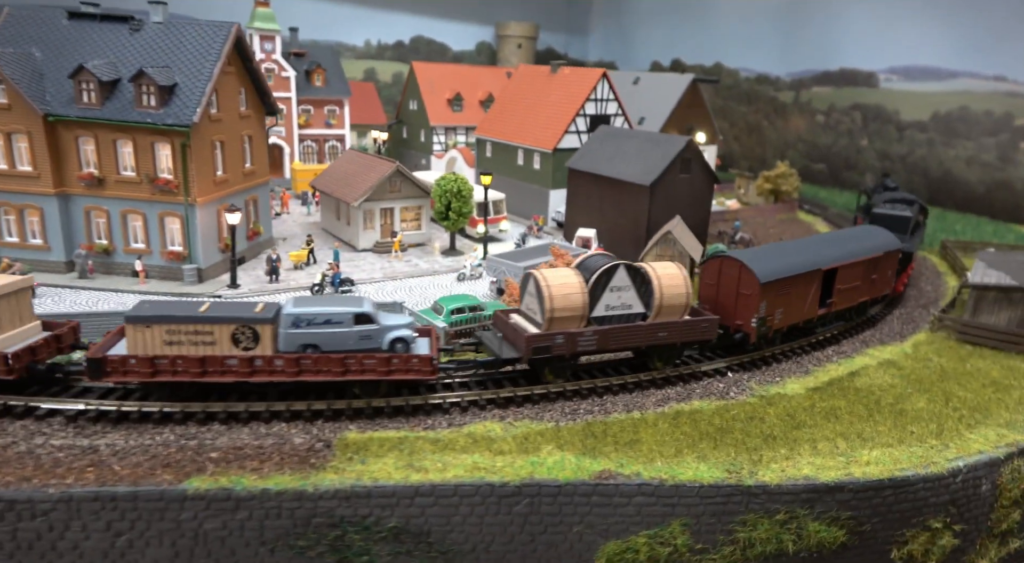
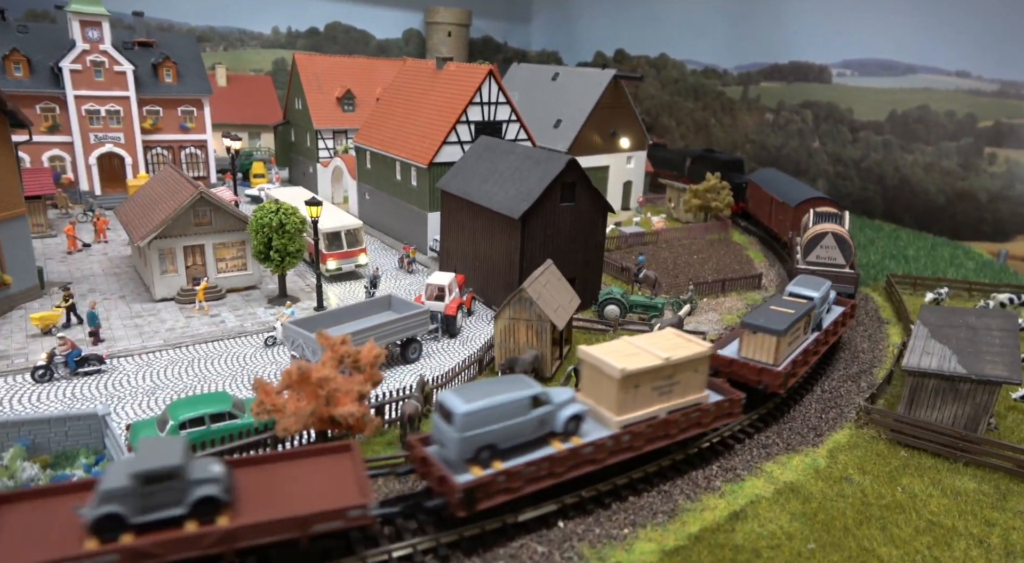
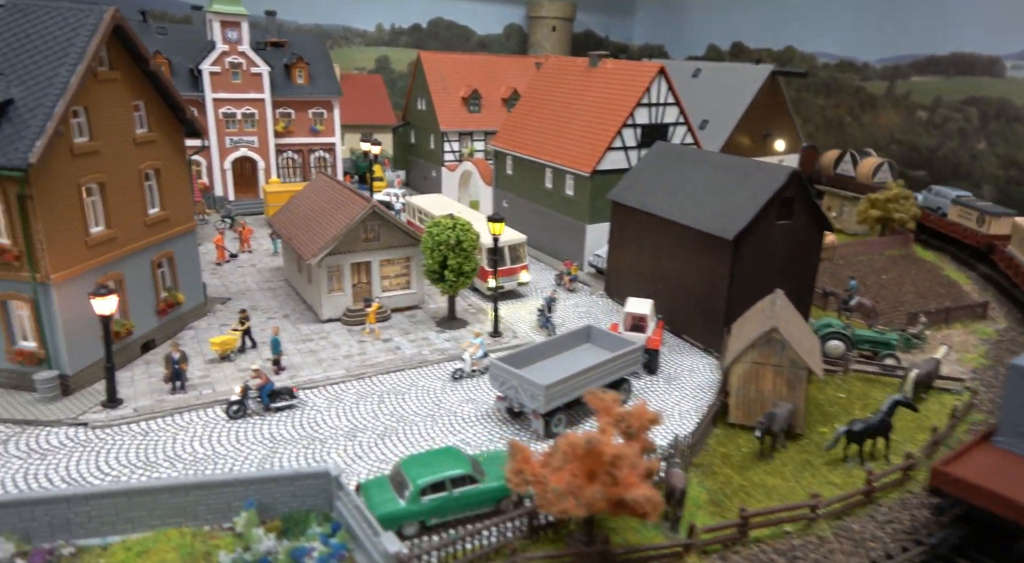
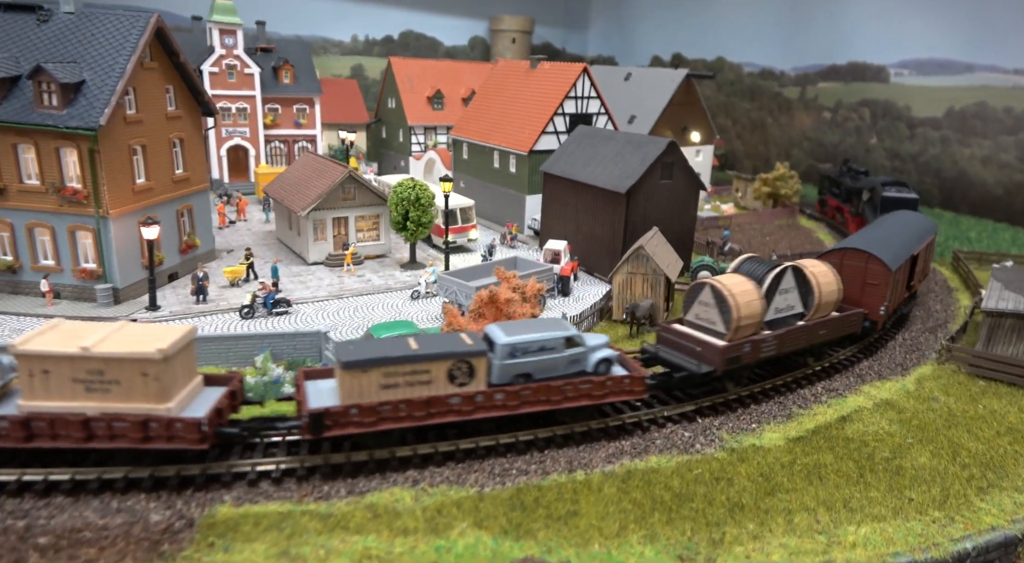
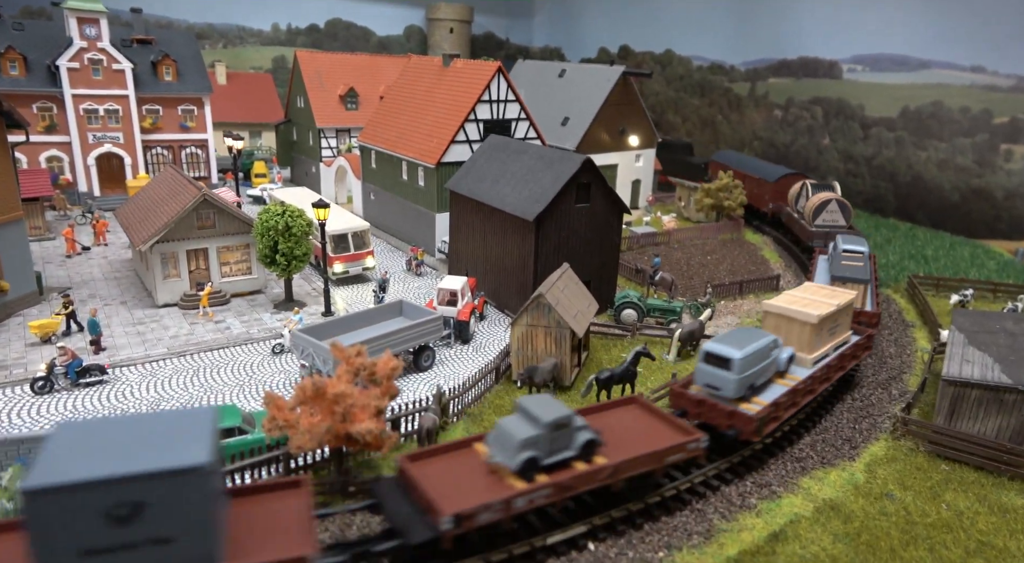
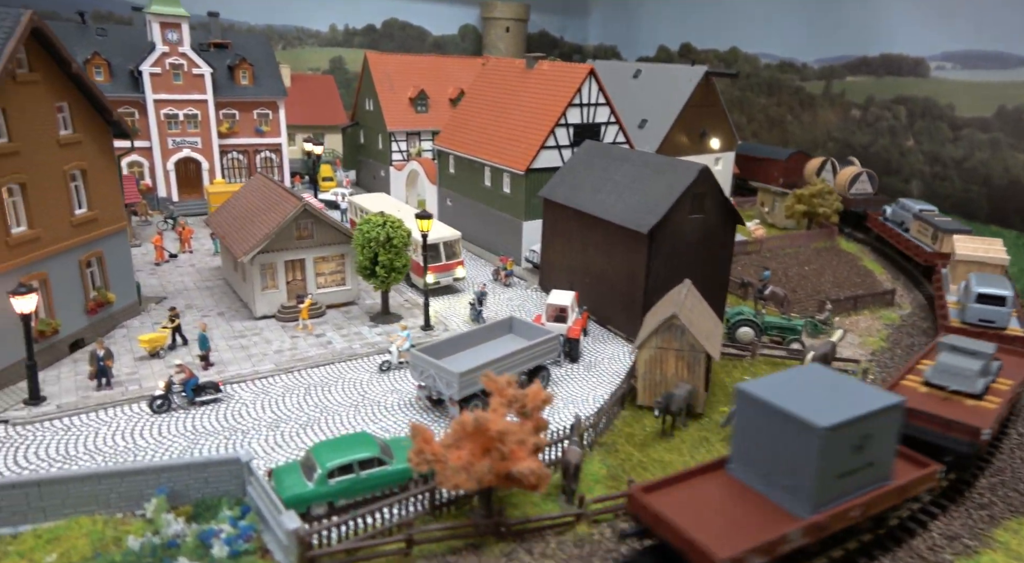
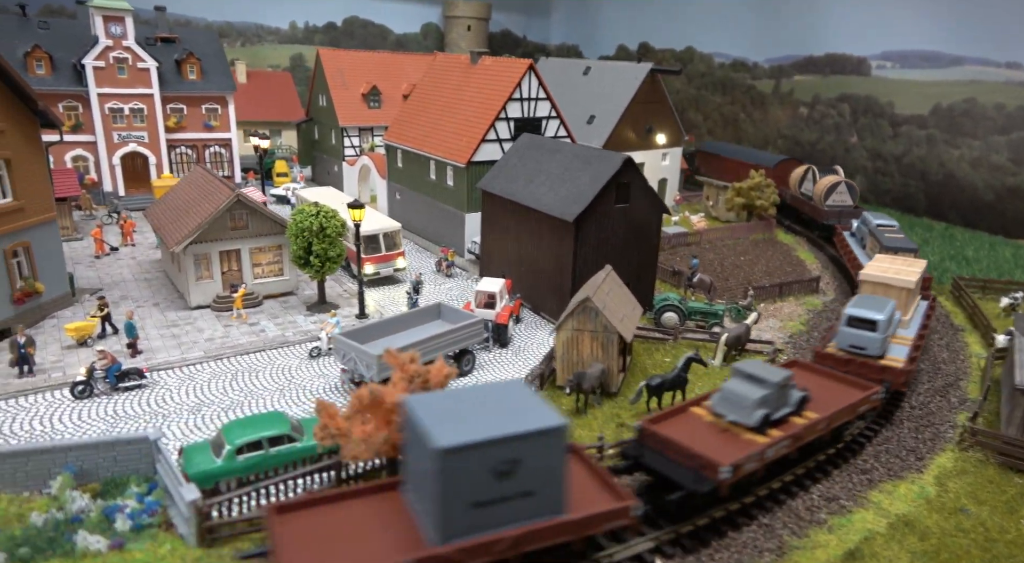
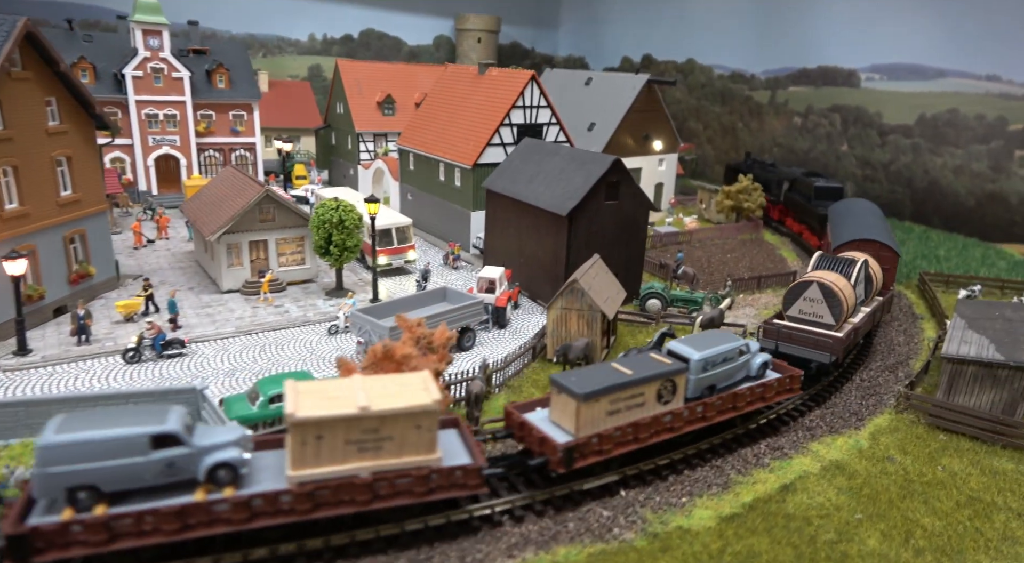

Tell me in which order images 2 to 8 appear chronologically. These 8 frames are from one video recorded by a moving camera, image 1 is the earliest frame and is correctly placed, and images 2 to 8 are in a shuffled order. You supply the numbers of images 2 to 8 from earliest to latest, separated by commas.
4, 8, 2, 5, 7, 6, 3
